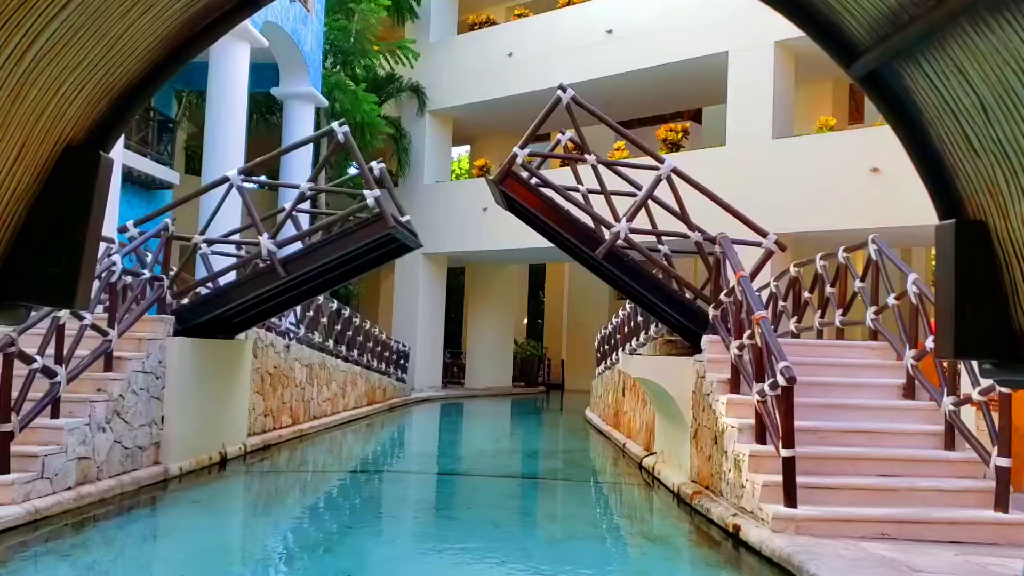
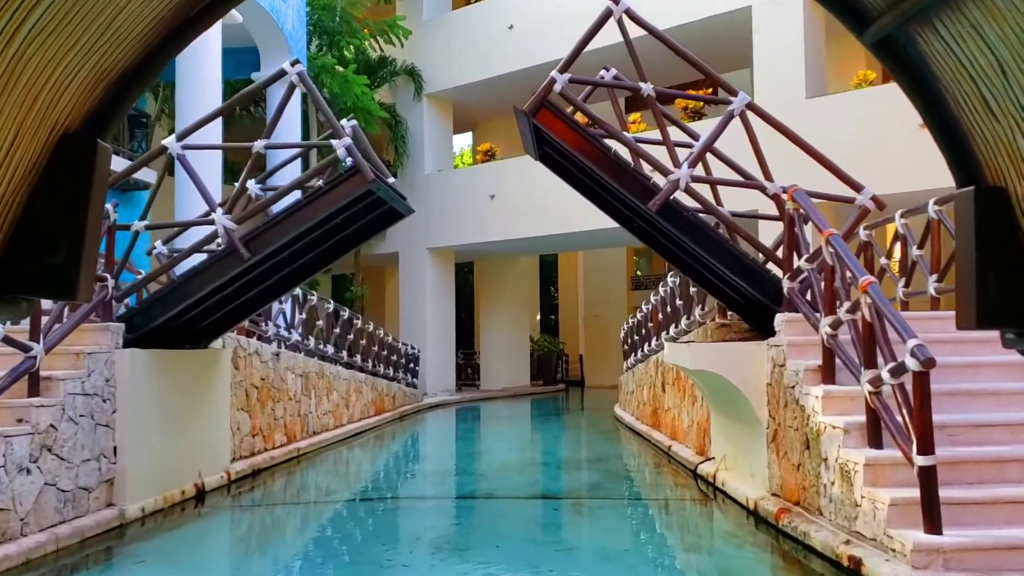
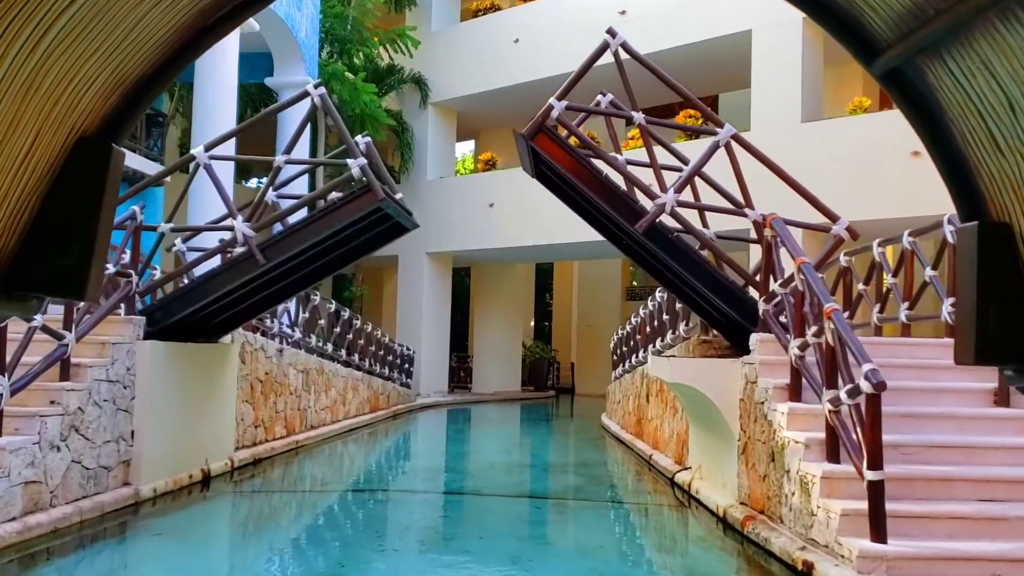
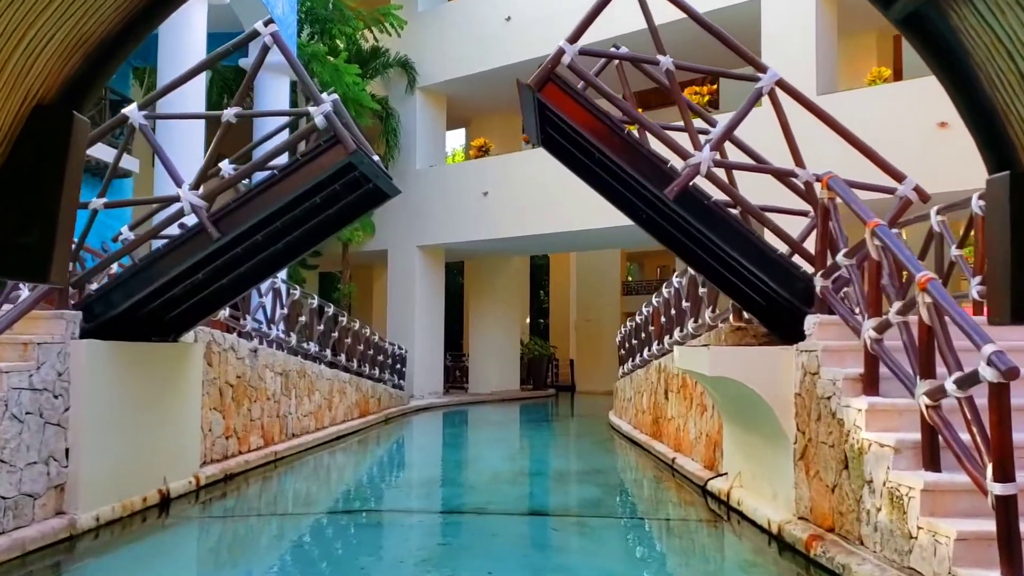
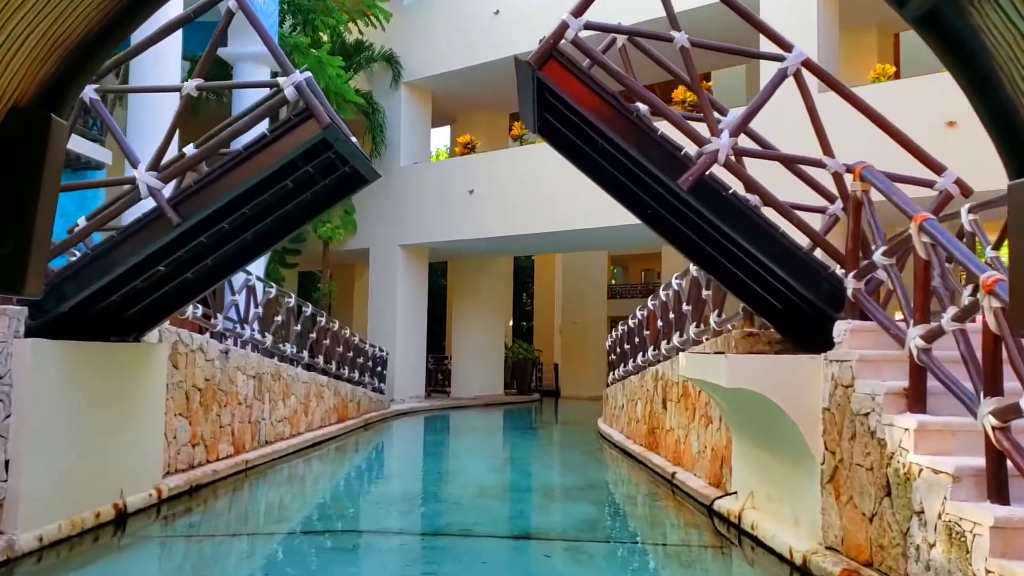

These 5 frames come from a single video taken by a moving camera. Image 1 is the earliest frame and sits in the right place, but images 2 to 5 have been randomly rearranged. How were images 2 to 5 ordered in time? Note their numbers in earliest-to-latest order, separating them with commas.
3, 2, 4, 5
